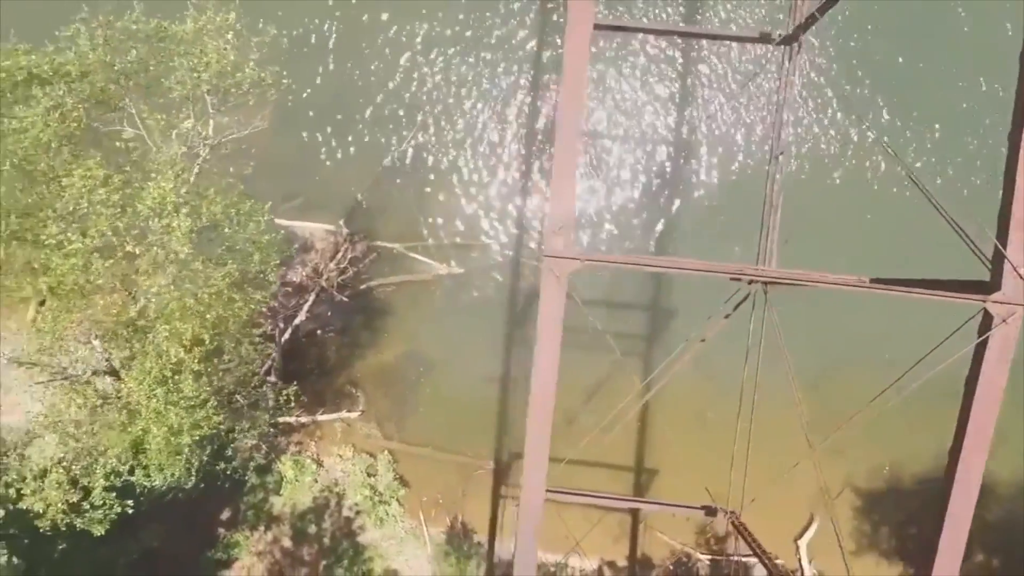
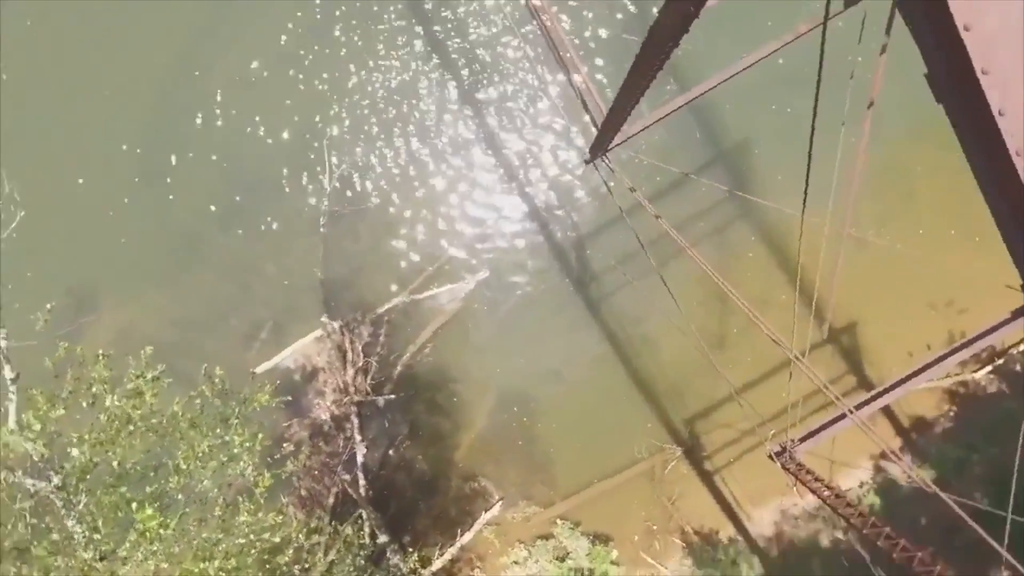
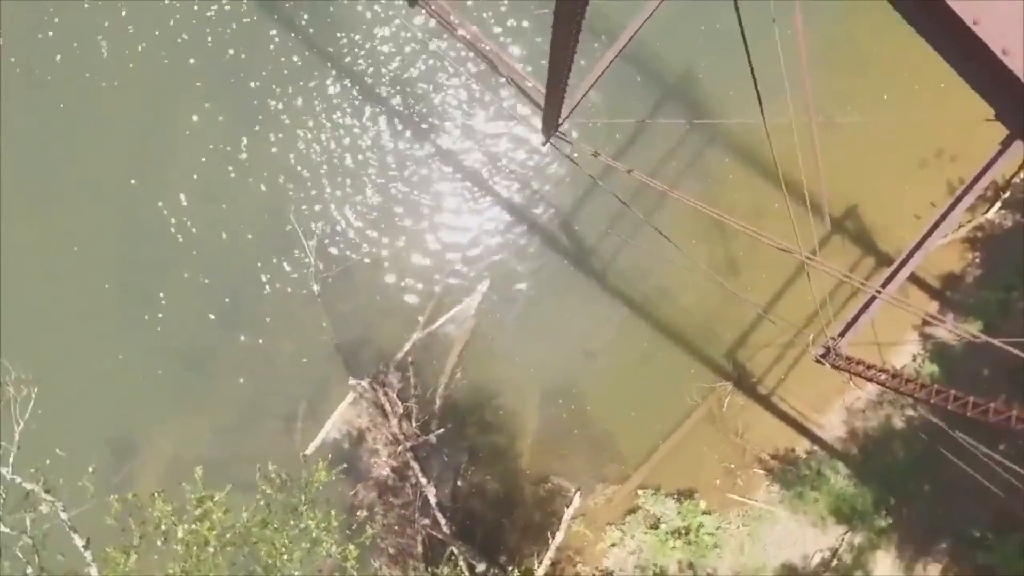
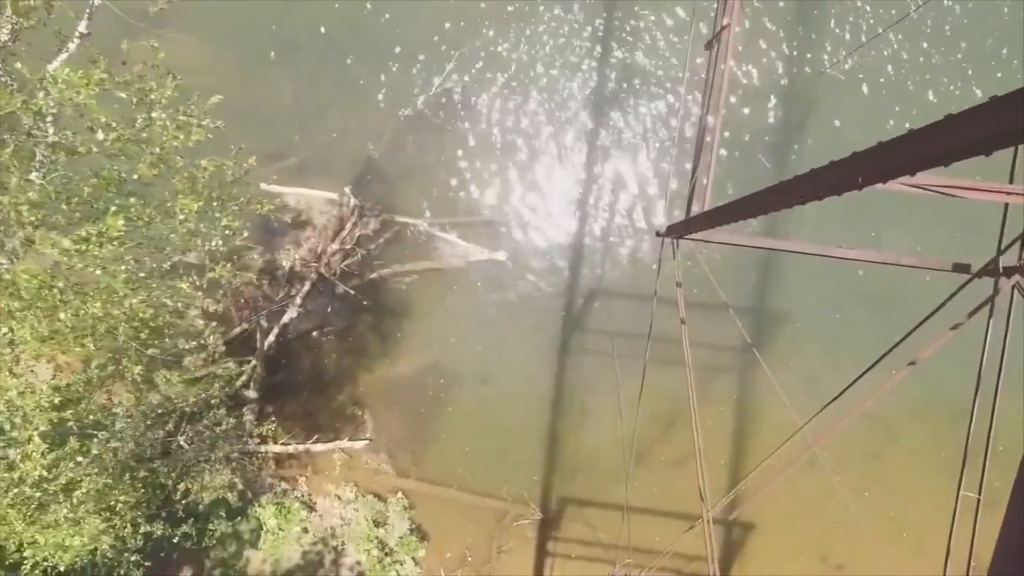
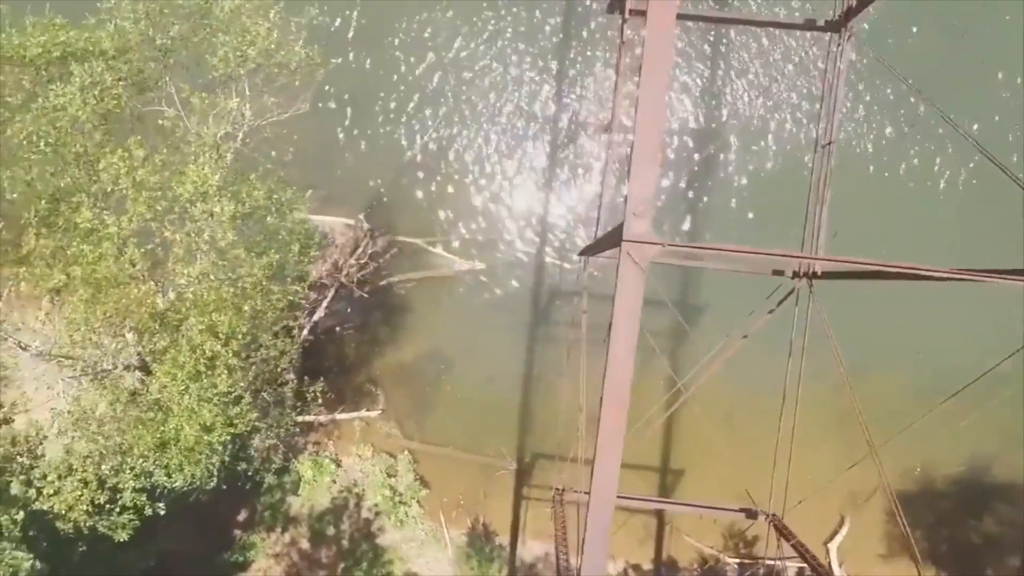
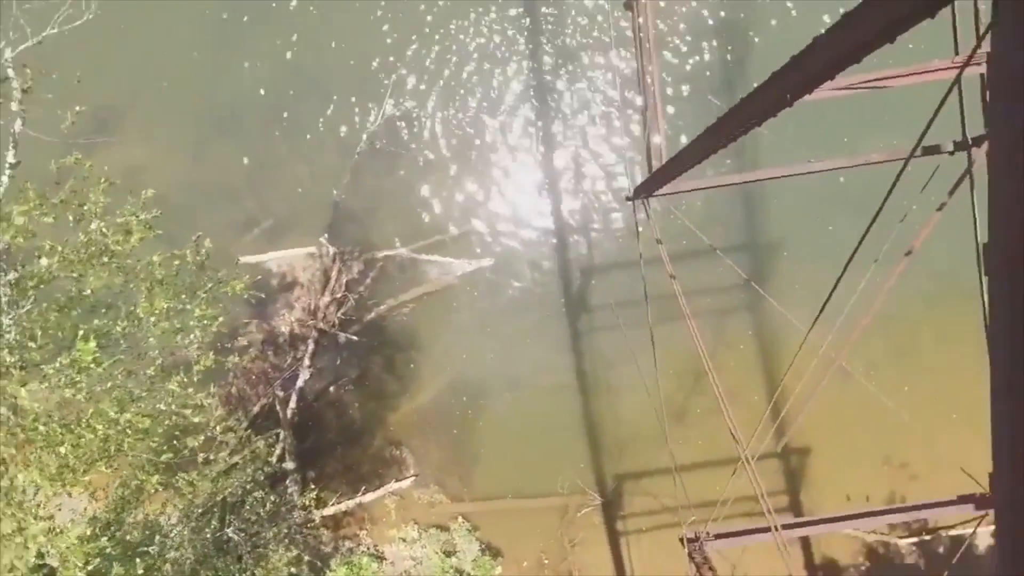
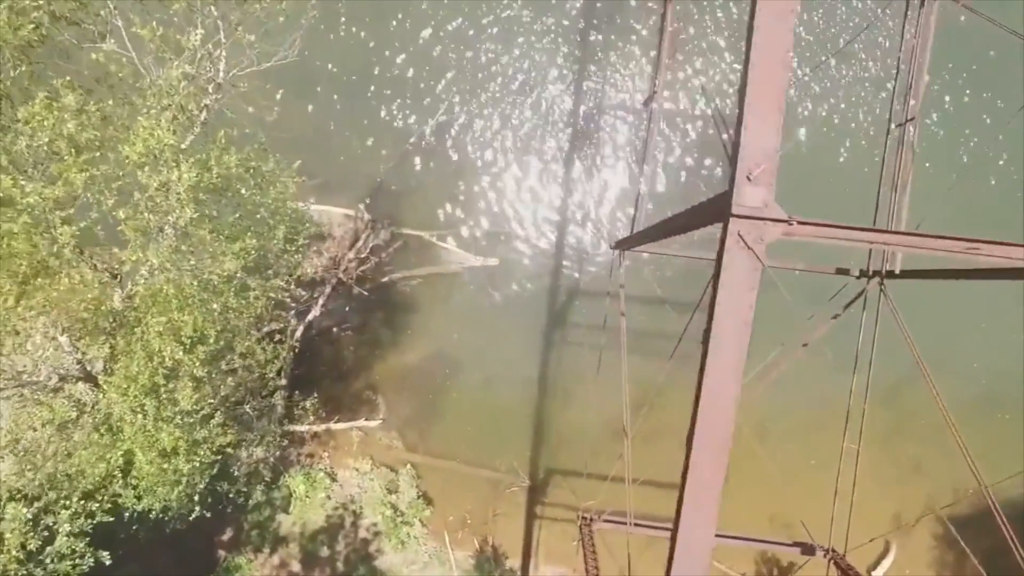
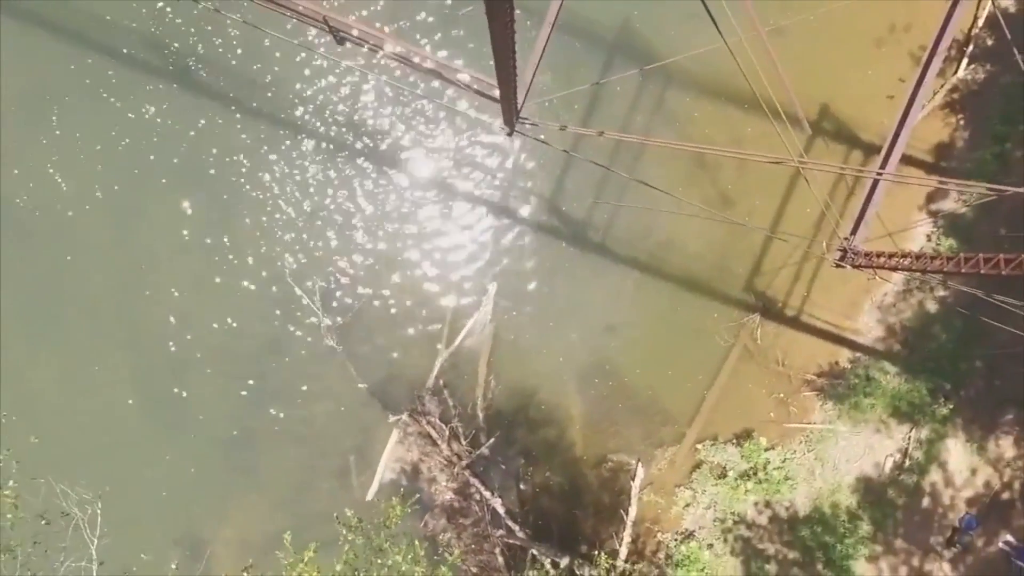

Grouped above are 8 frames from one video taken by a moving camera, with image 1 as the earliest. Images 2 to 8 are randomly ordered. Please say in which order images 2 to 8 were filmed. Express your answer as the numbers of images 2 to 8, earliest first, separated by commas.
5, 7, 4, 6, 2, 3, 8
